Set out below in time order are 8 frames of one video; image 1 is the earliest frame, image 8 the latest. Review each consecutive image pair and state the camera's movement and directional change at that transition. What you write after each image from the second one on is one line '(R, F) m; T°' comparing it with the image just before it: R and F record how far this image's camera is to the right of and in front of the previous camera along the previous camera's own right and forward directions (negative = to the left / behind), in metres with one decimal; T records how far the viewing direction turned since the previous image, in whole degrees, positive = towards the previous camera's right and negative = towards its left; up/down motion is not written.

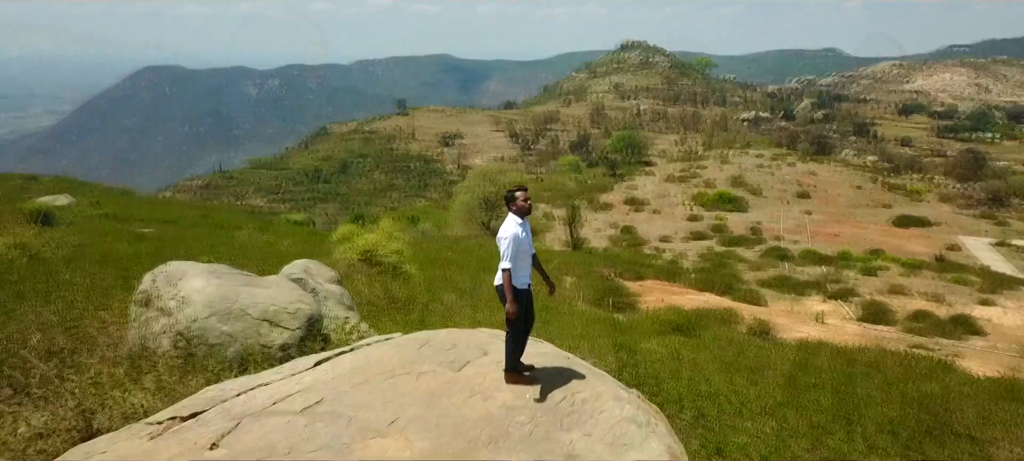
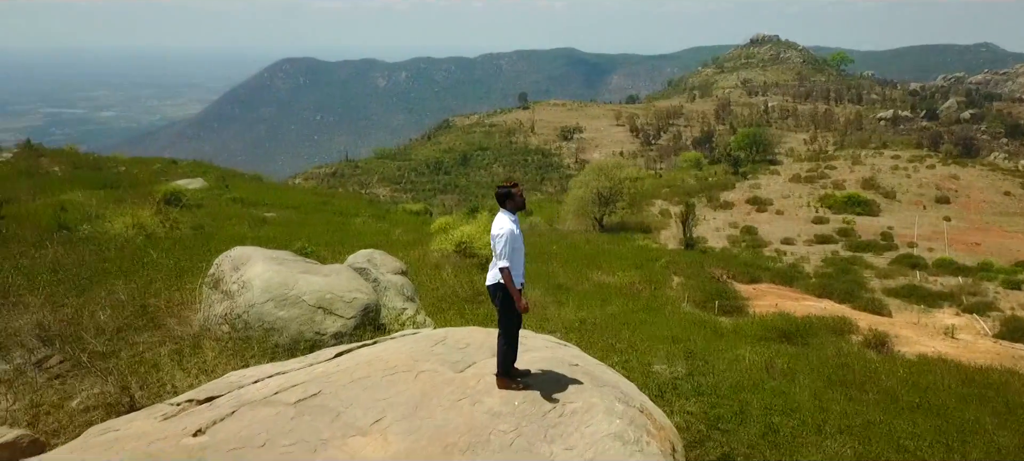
(+0.5, +0.2) m; -8°
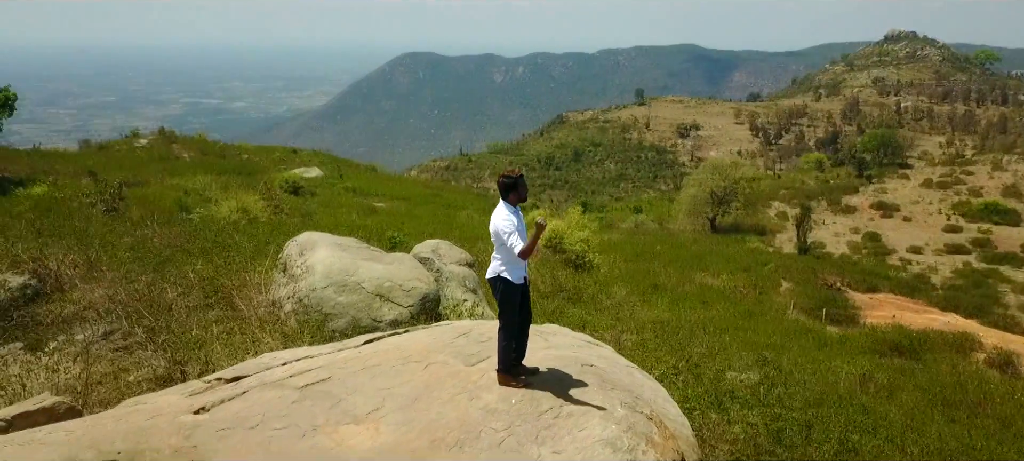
(+0.4, +0.2) m; -8°
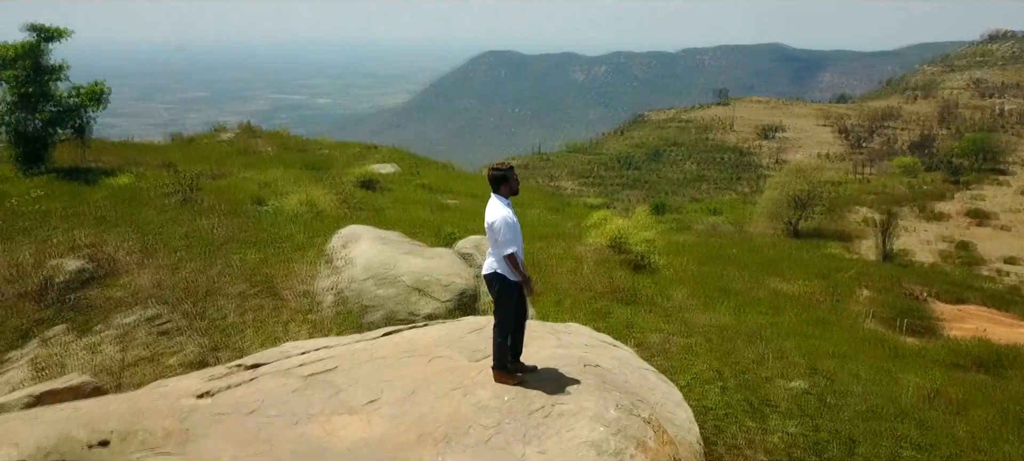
(+0.3, +0.1) m; -5°
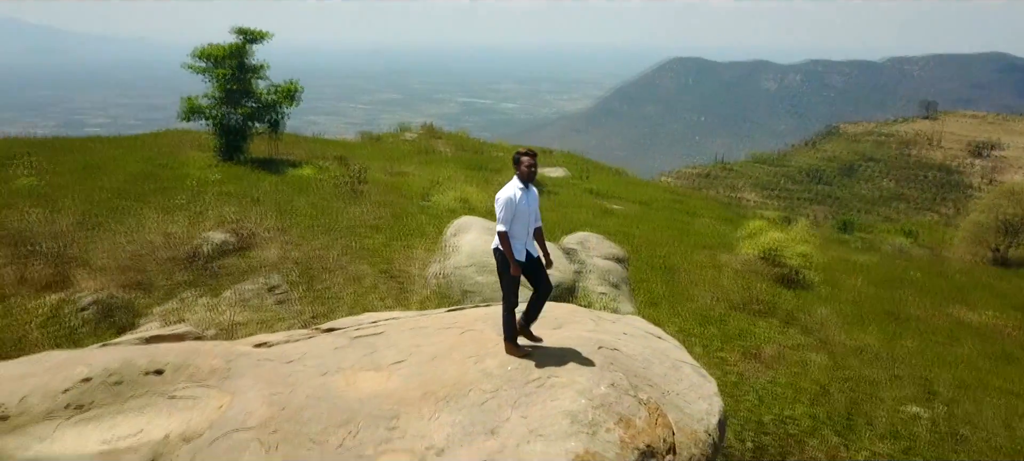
(+0.7, -0.1) m; -12°
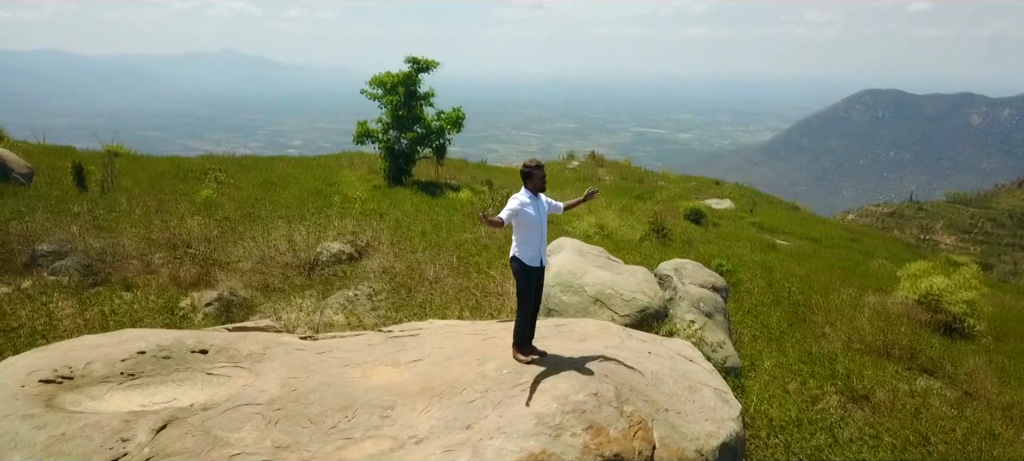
(+0.7, -0.1) m; -12°
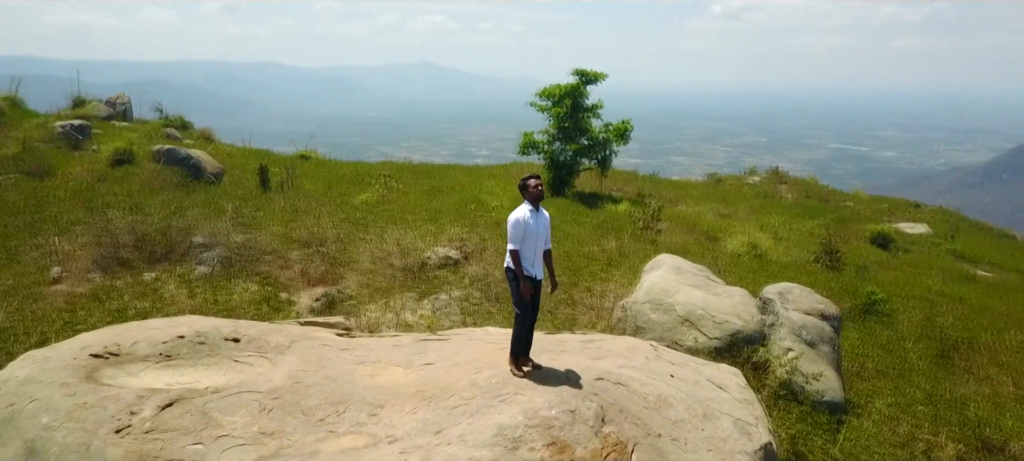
(+0.8, +0.1) m; -13°
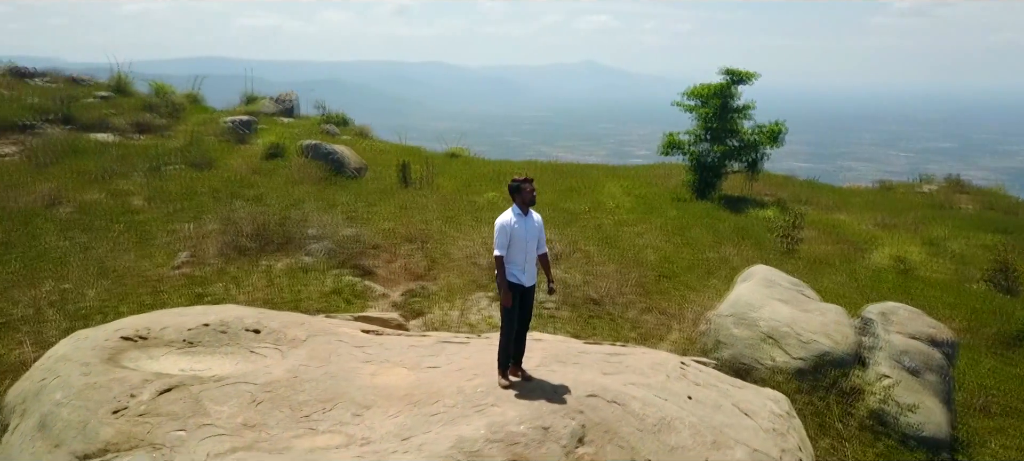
(+0.7, +0.2) m; -11°
